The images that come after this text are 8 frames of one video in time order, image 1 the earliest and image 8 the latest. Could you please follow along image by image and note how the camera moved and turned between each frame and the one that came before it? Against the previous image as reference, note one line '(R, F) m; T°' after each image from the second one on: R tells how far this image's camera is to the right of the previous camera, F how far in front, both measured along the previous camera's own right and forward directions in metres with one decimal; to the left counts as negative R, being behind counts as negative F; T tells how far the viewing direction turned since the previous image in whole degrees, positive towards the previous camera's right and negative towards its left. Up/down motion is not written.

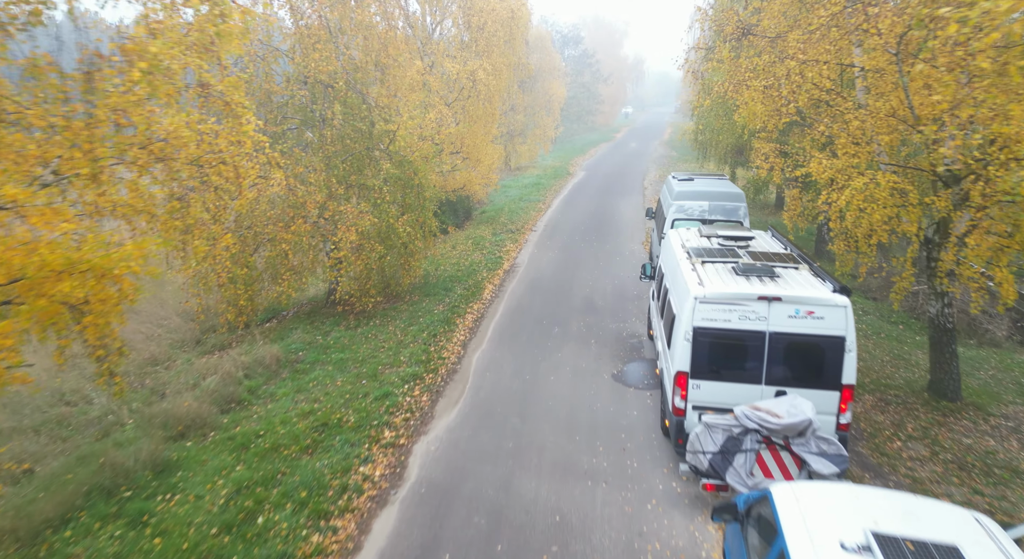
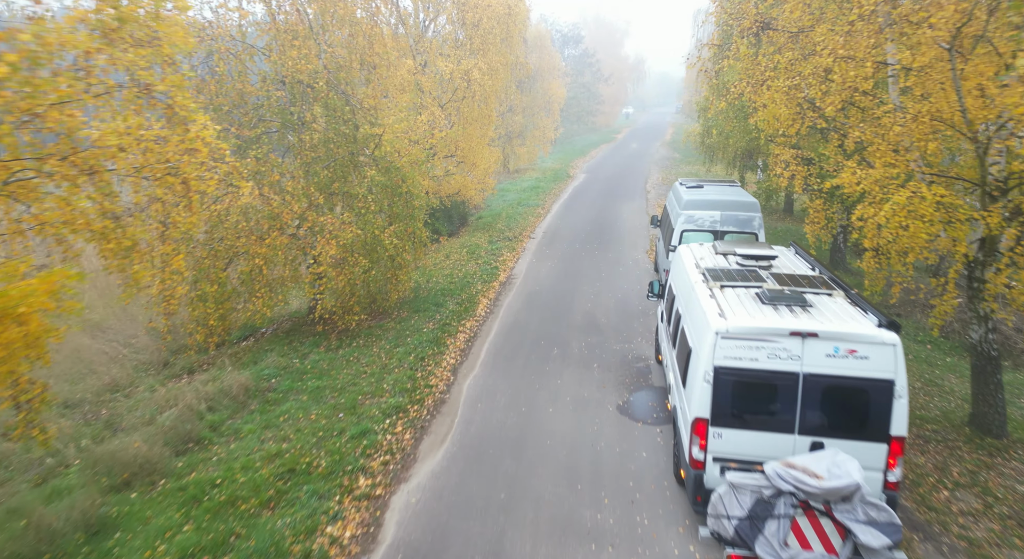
(+0.1, +1.0) m; 0°
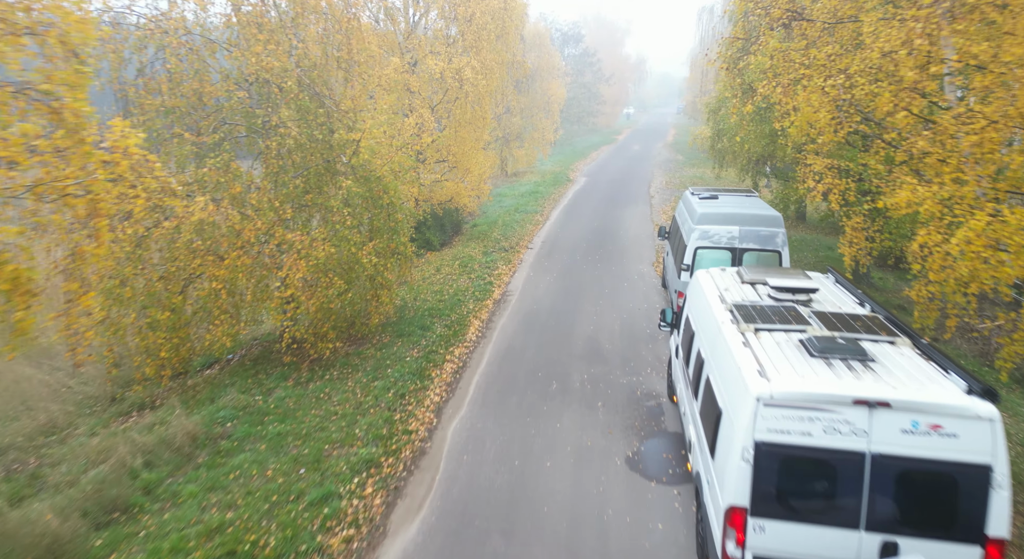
(+0.1, +1.3) m; 0°
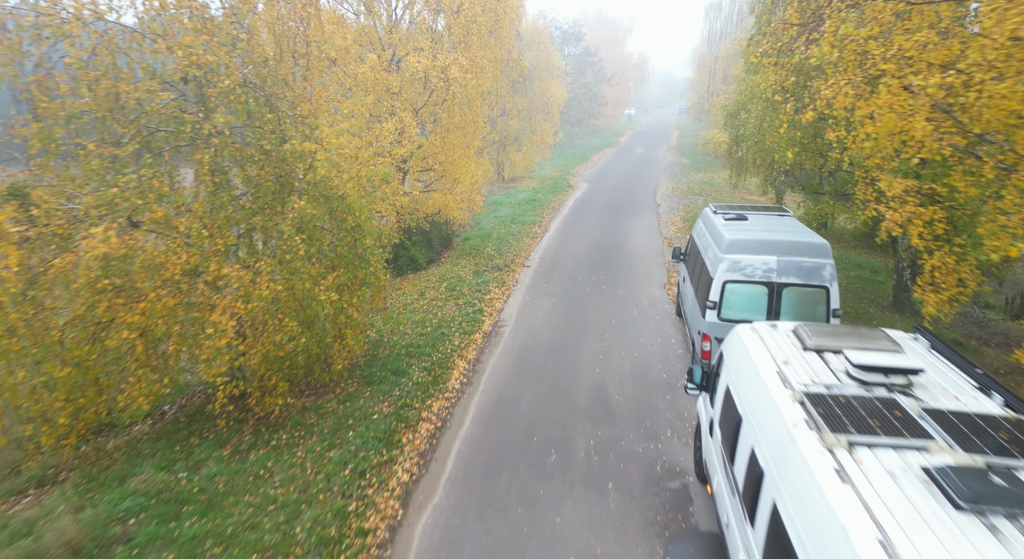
(+0.2, +2.0) m; 0°
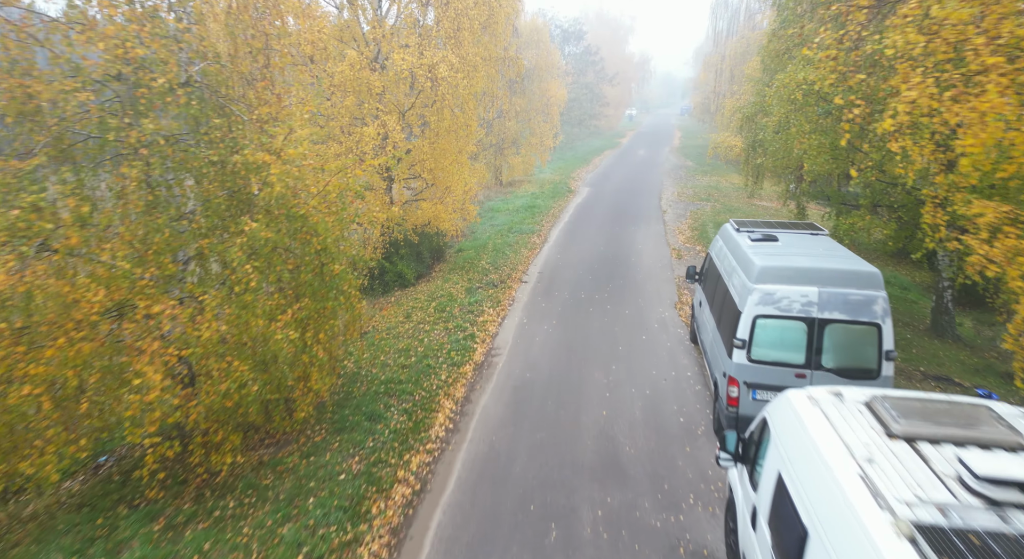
(+0.1, +1.4) m; 0°
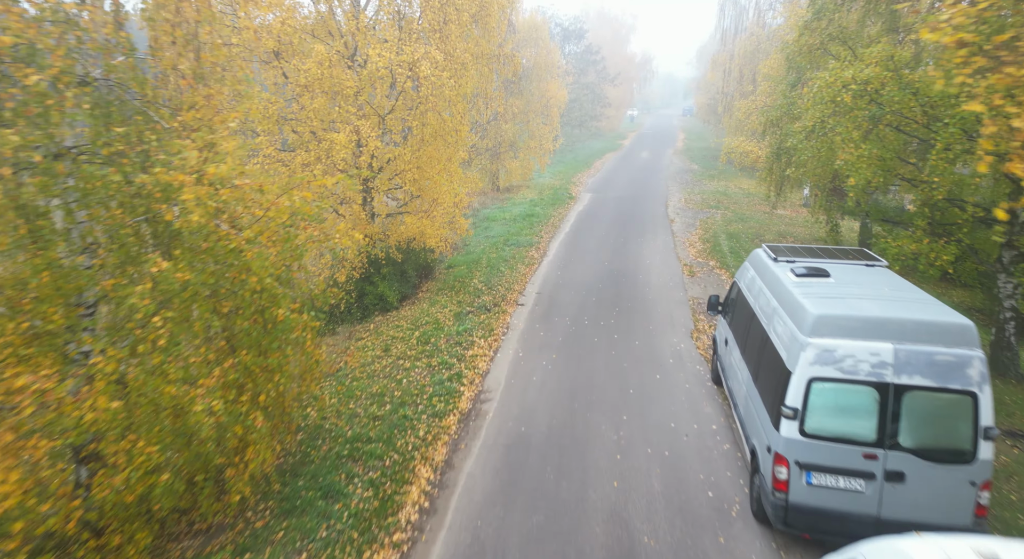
(+0.1, +1.7) m; 0°
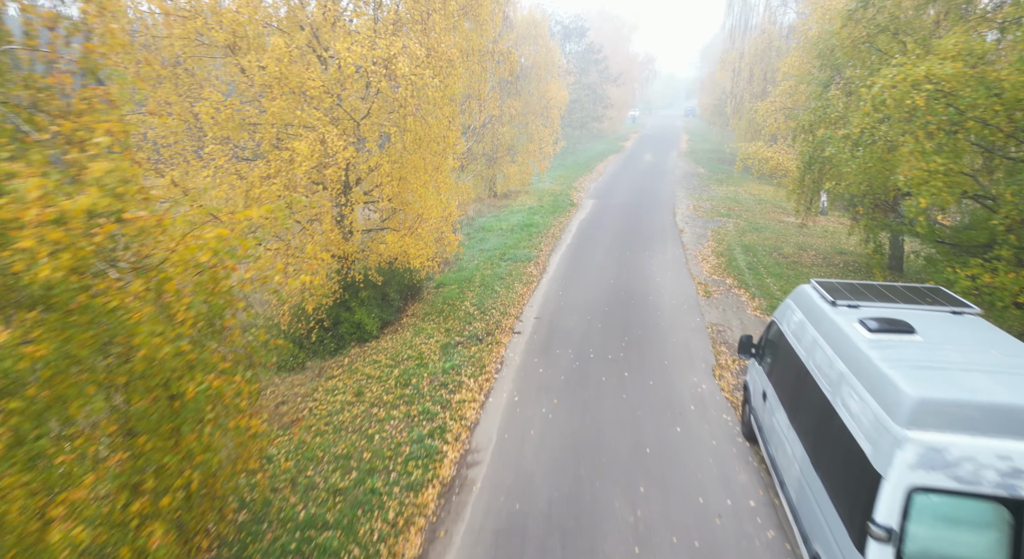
(+0.1, +1.7) m; 0°
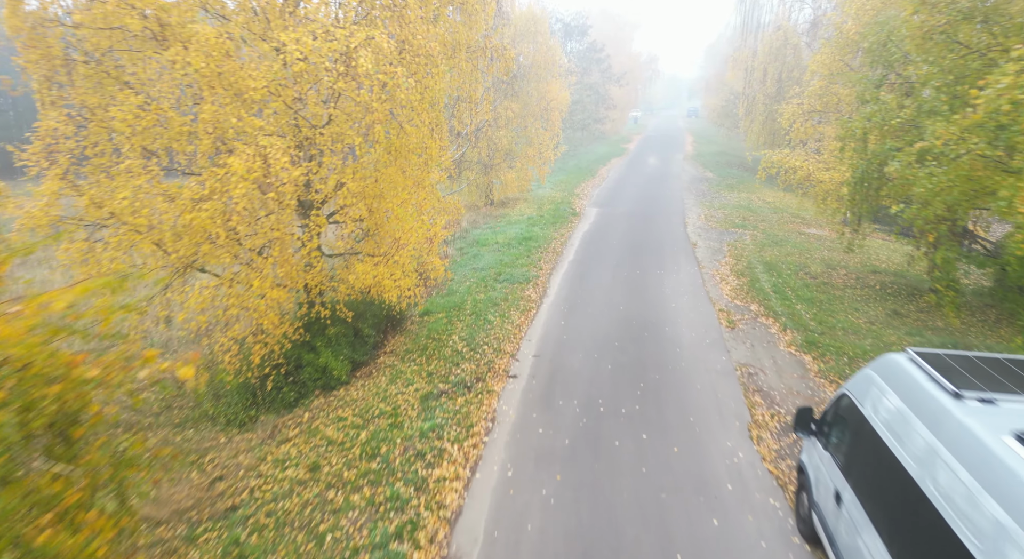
(+0.1, +2.0) m; 0°
